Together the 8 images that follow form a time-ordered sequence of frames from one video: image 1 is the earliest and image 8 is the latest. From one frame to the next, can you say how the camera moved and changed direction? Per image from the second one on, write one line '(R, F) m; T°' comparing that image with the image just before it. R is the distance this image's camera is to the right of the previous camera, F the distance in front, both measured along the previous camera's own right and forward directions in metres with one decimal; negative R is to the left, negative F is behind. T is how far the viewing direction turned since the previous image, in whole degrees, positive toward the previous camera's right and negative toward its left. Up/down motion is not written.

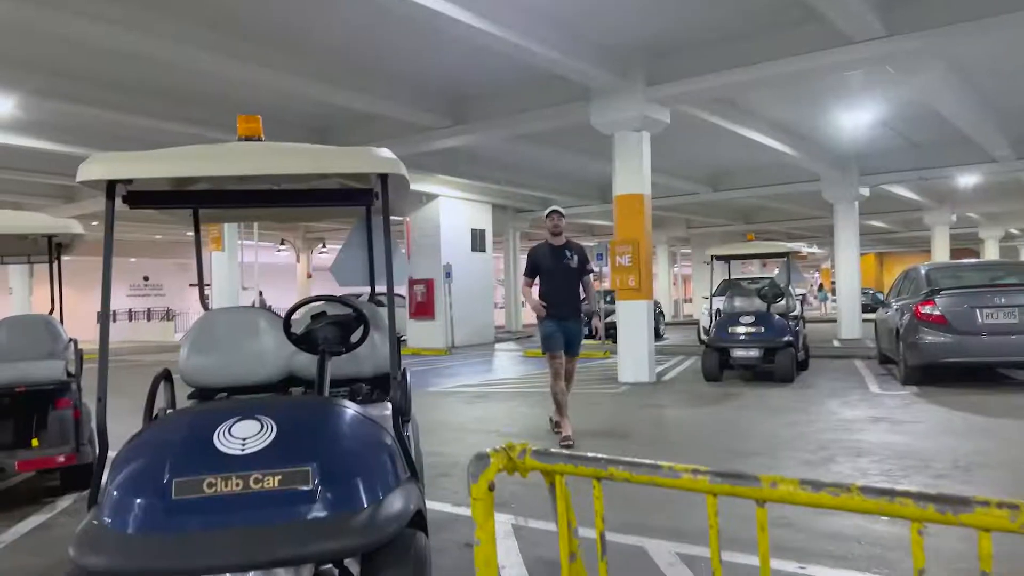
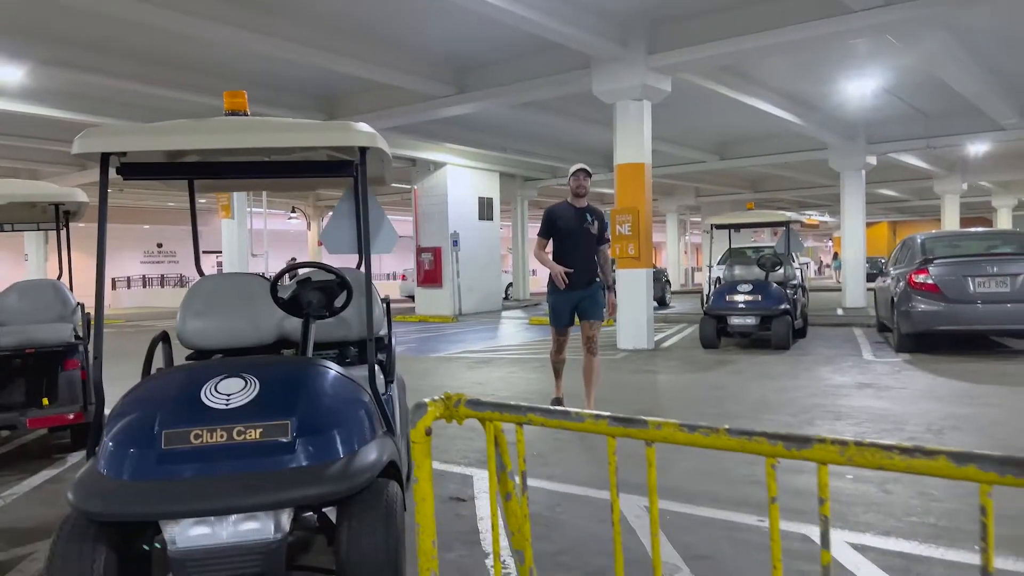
(+0.2, -0.1) m; -1°
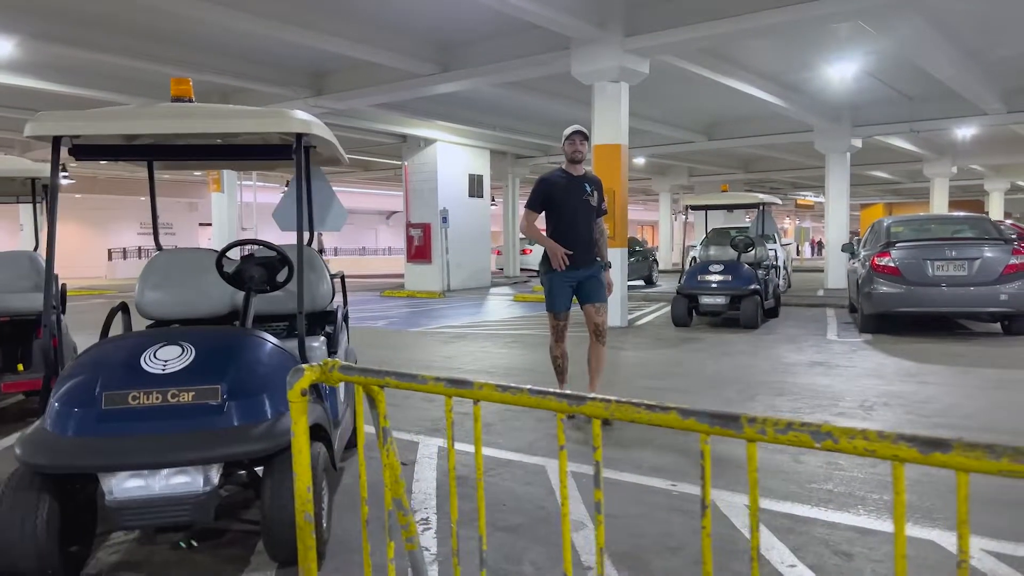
(+0.3, -0.2) m; 0°
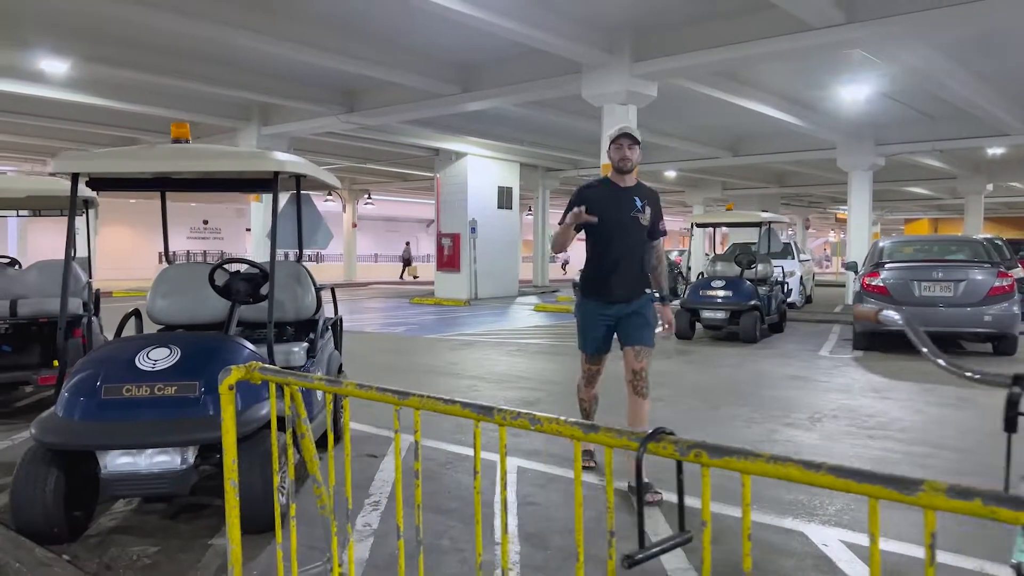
(+0.5, -0.5) m; -3°
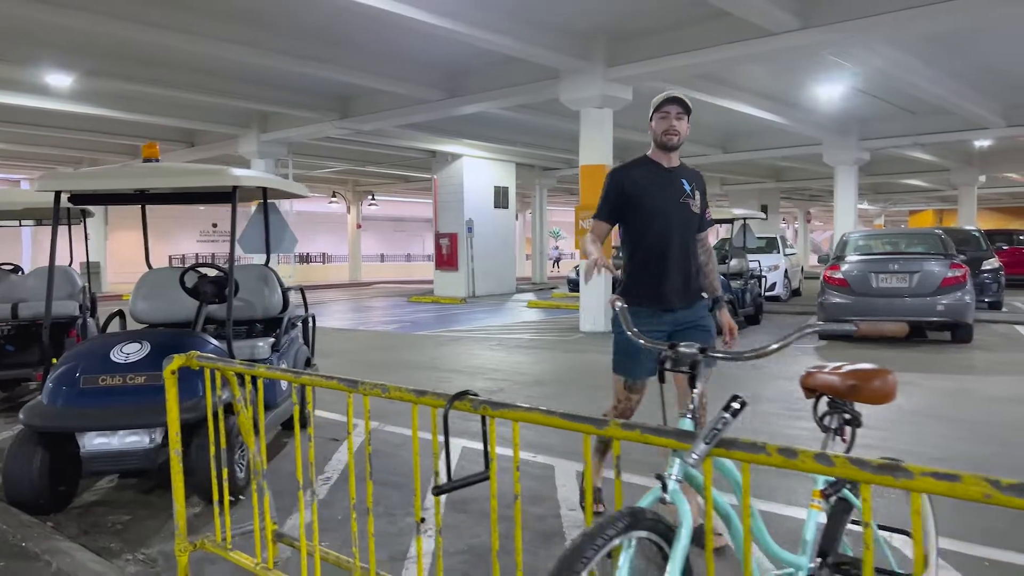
(+0.4, -0.4) m; -1°
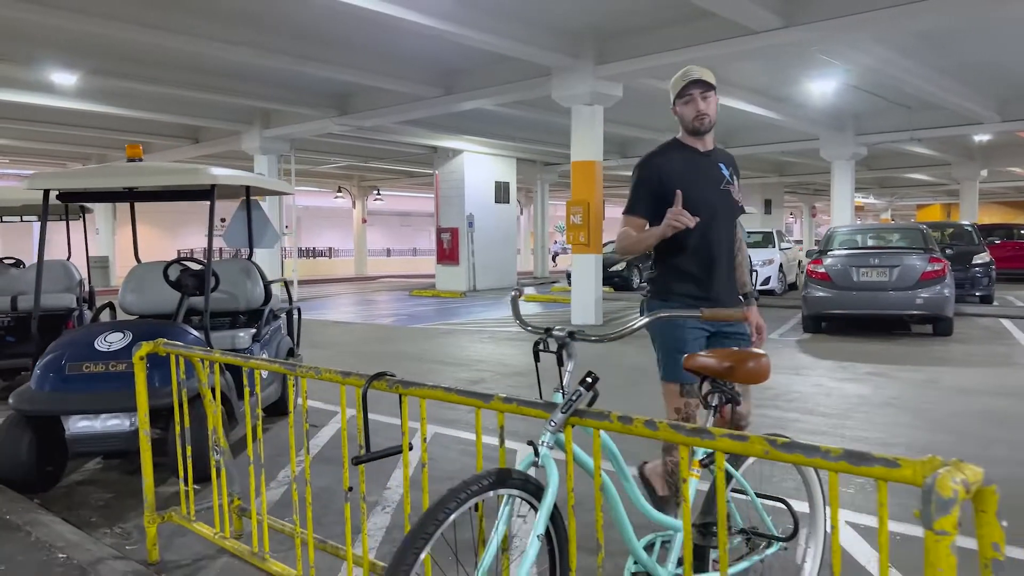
(+0.3, -0.2) m; -1°
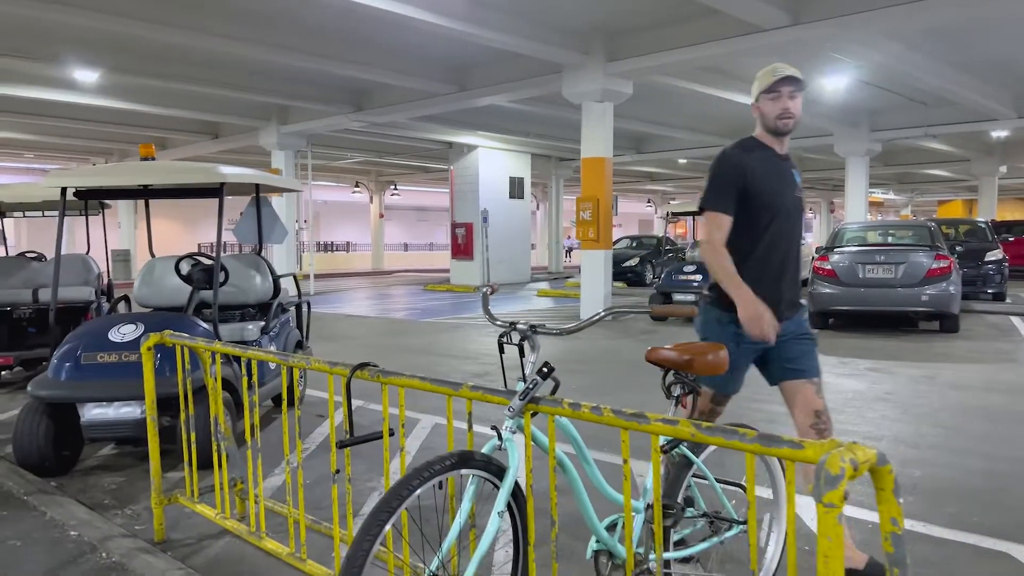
(+0.1, -0.1) m; -1°
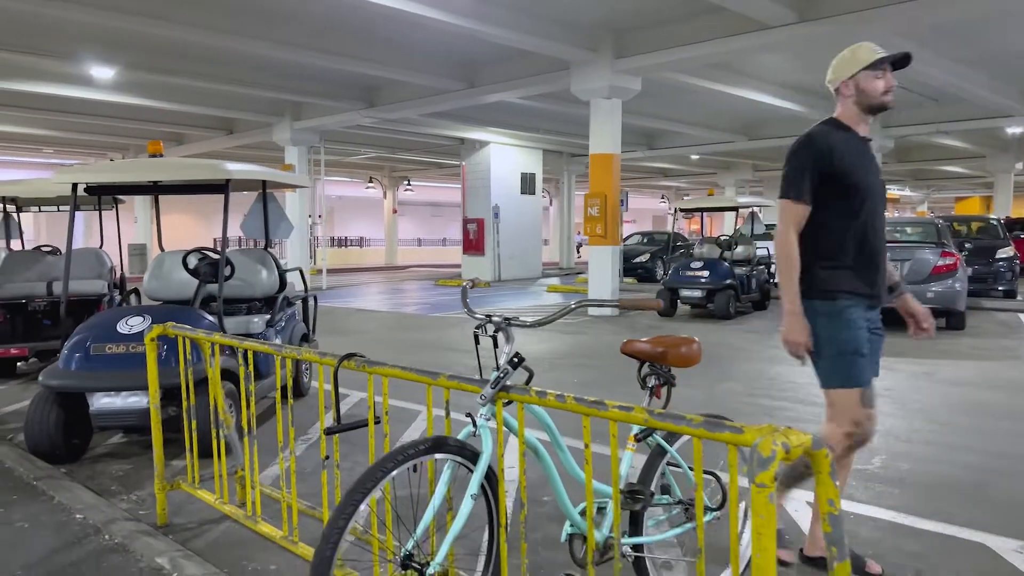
(+0.1, -0.1) m; -1°
